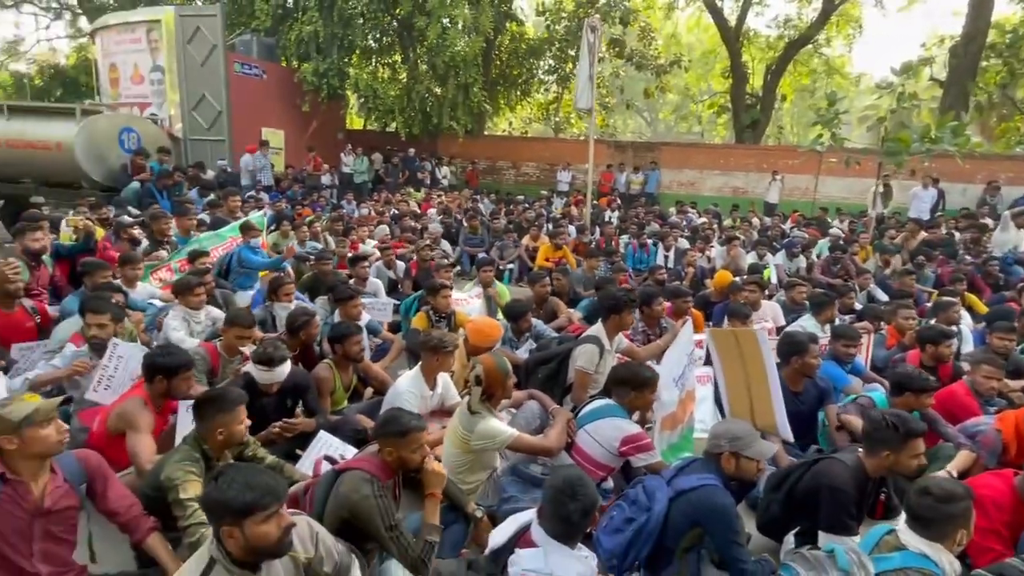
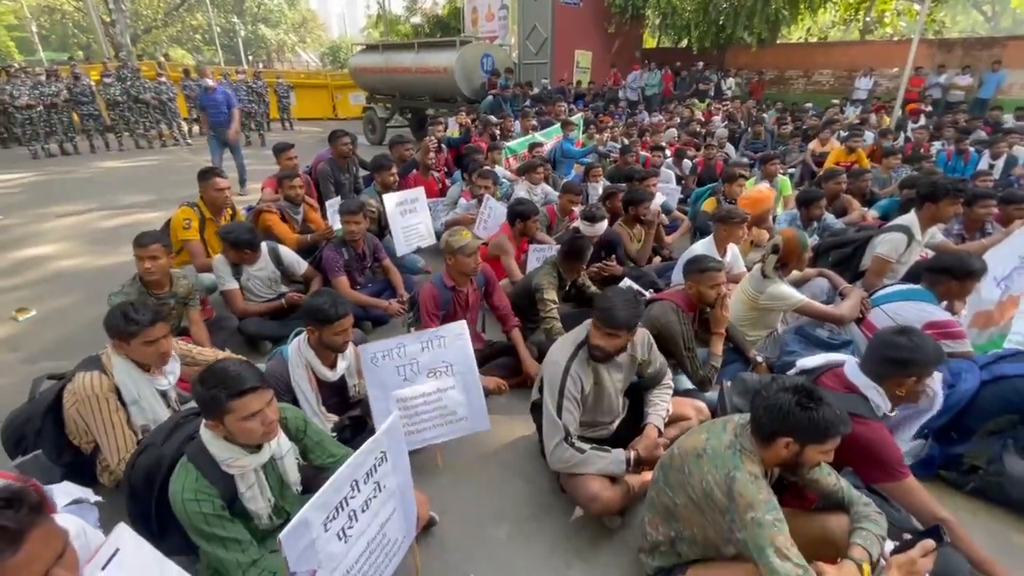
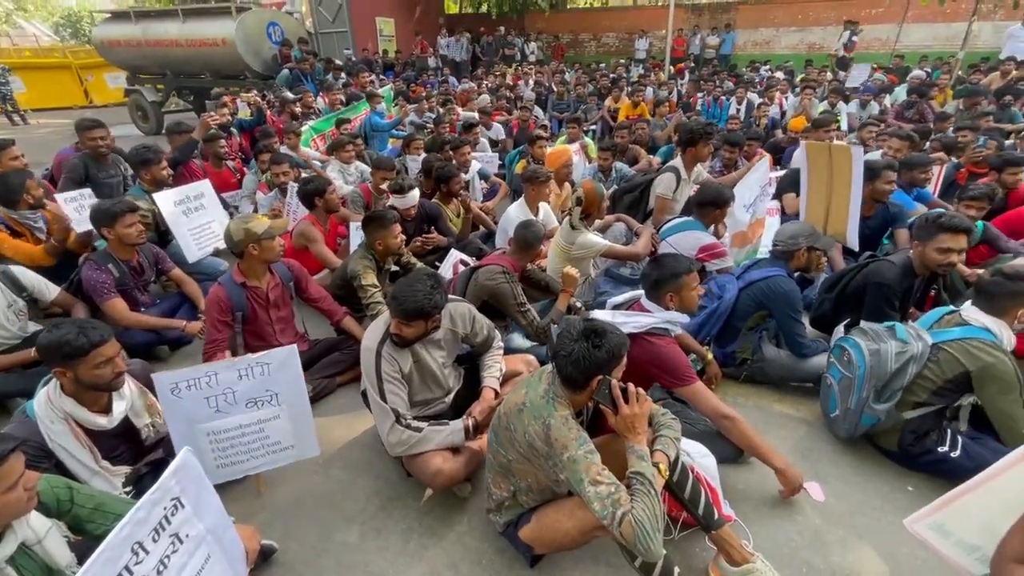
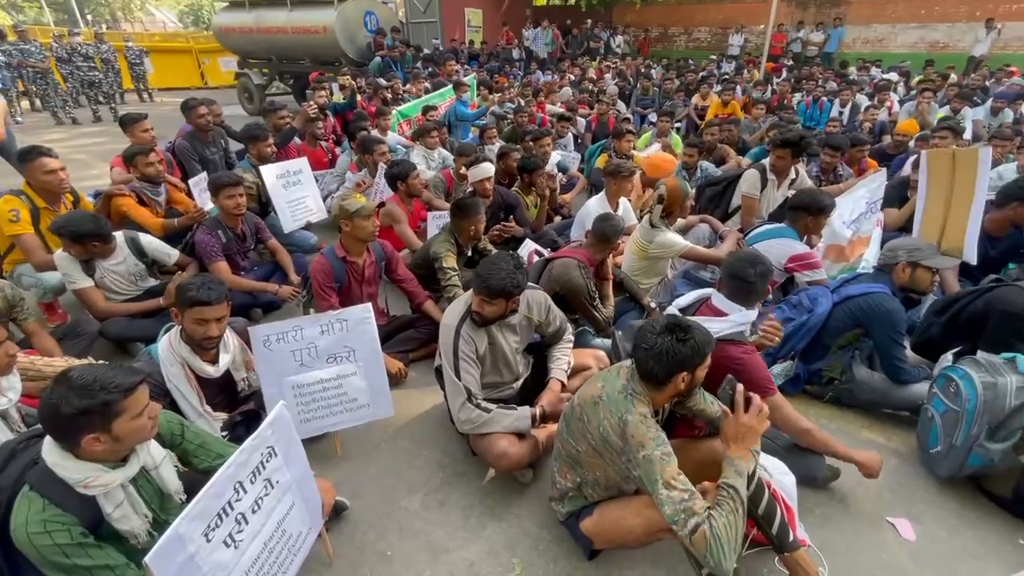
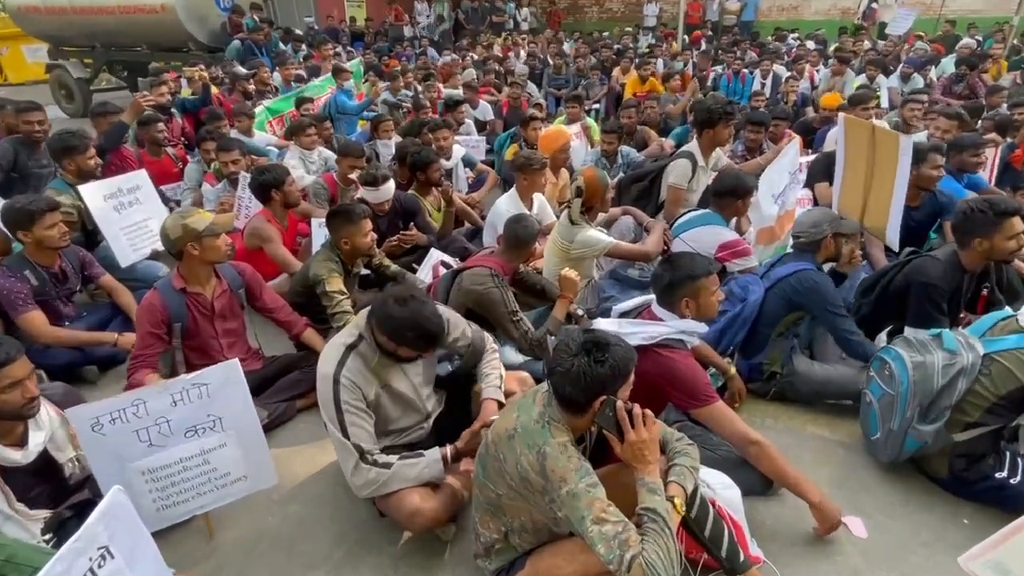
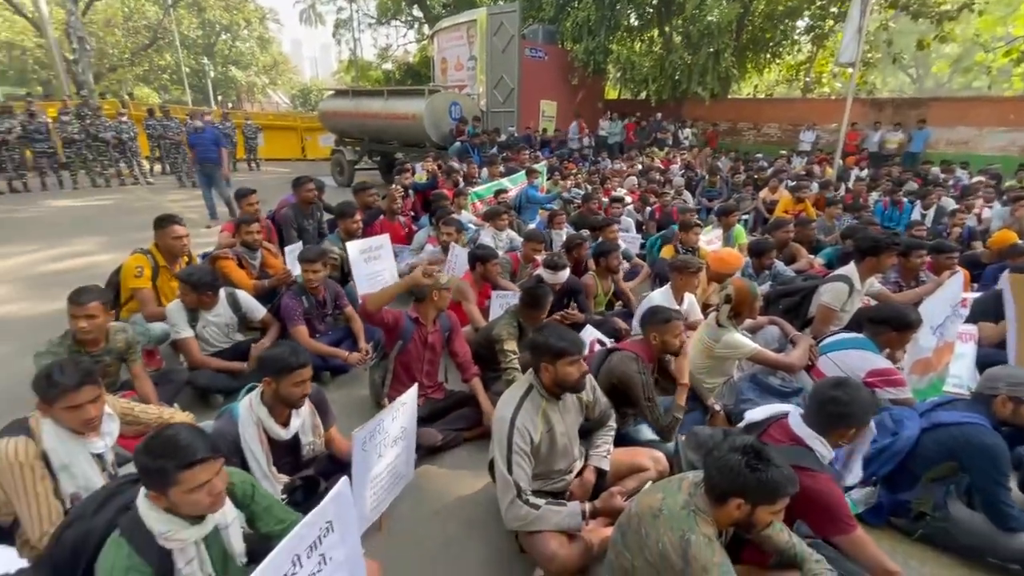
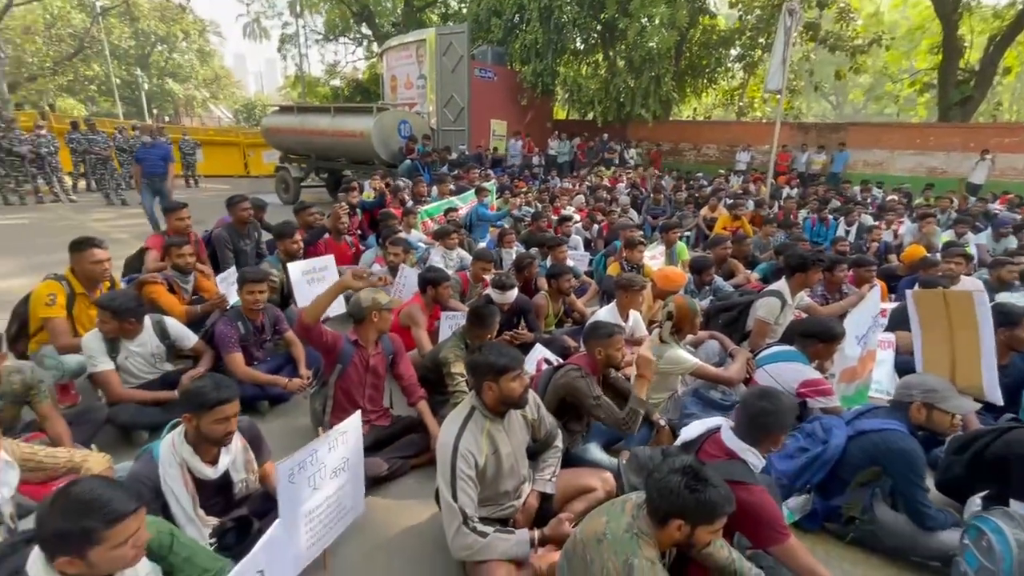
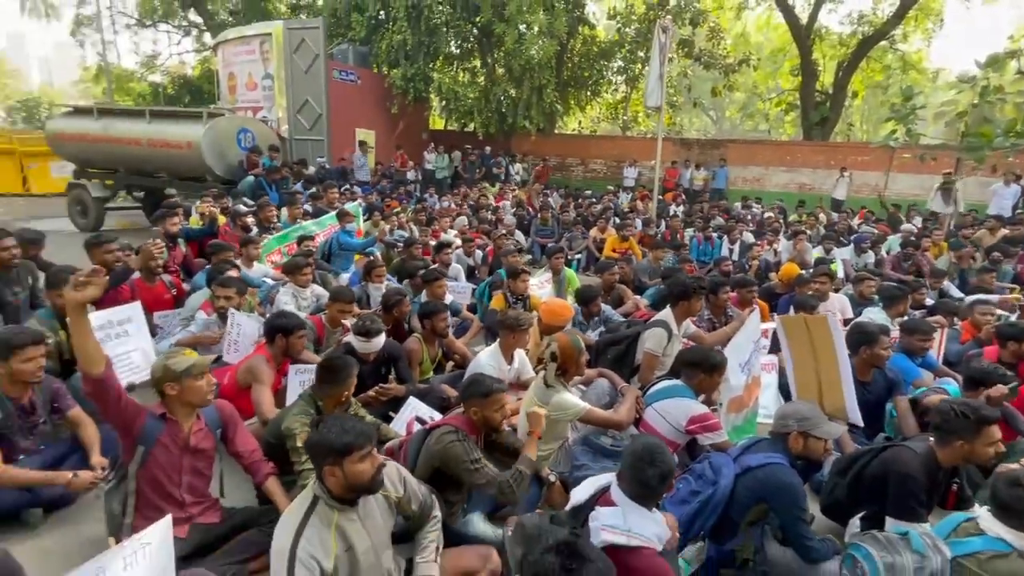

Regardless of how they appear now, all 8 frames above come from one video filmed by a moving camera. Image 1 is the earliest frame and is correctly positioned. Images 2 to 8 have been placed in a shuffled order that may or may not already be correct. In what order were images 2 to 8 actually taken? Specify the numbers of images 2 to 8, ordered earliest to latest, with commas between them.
8, 7, 6, 2, 4, 3, 5
